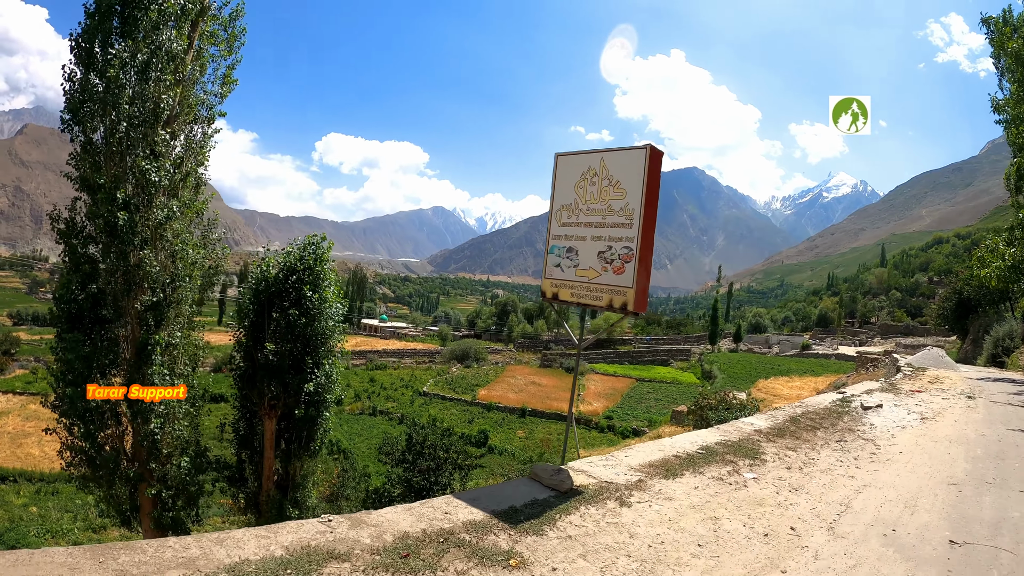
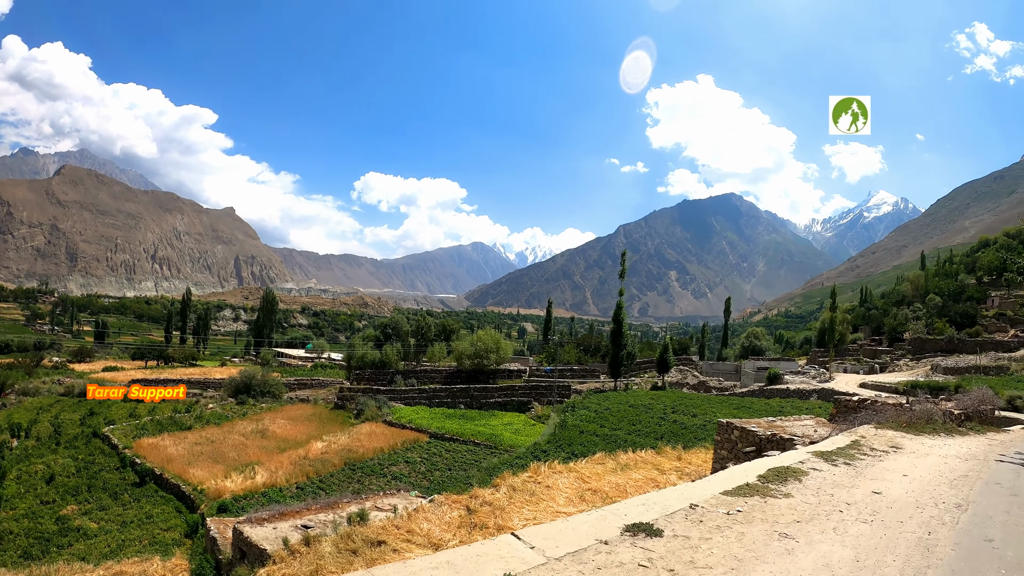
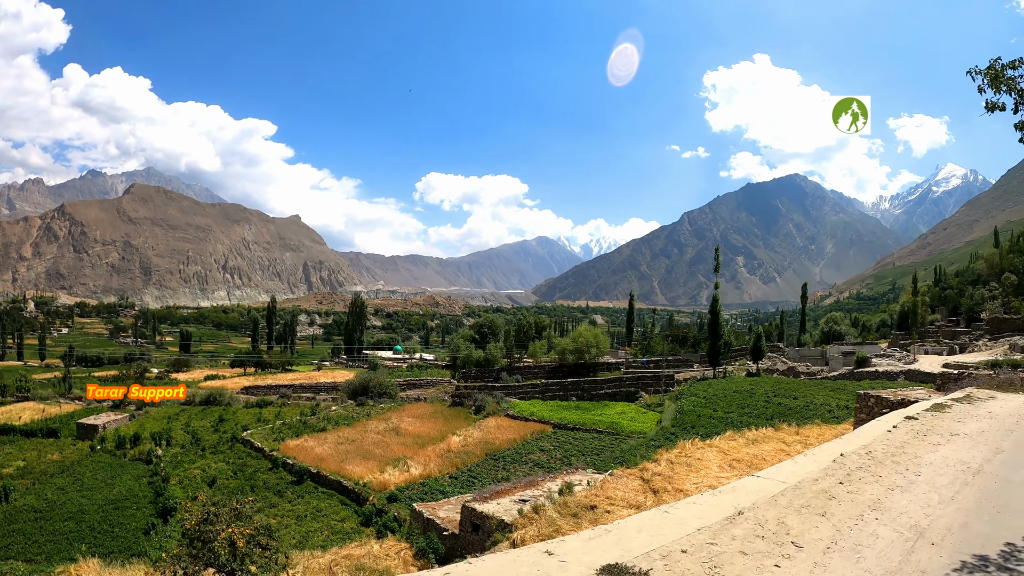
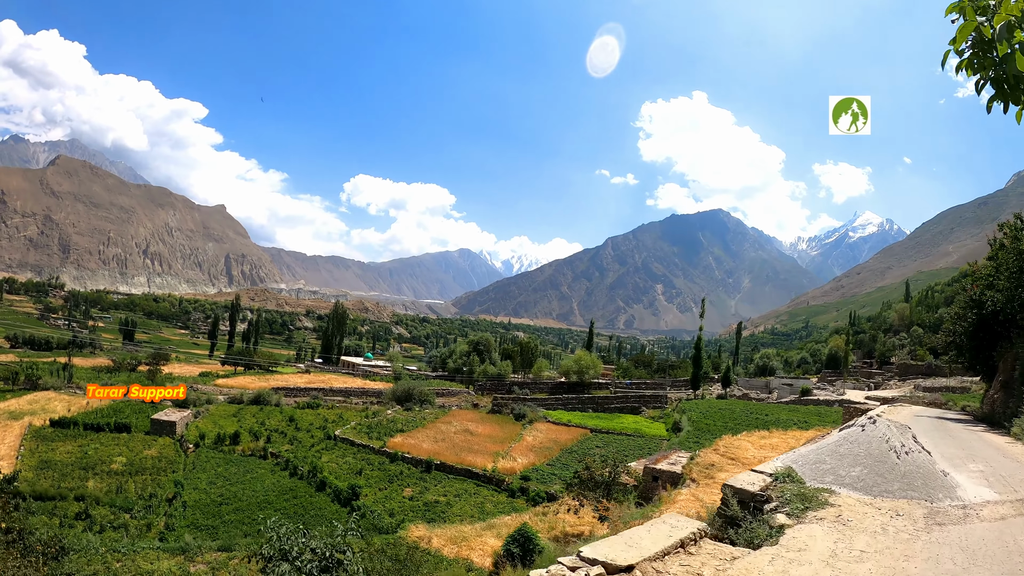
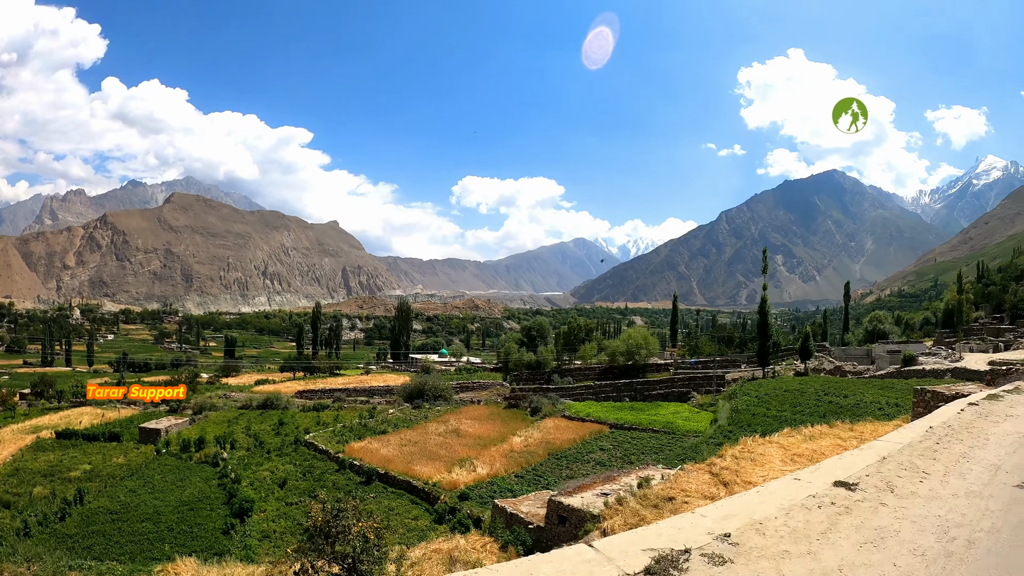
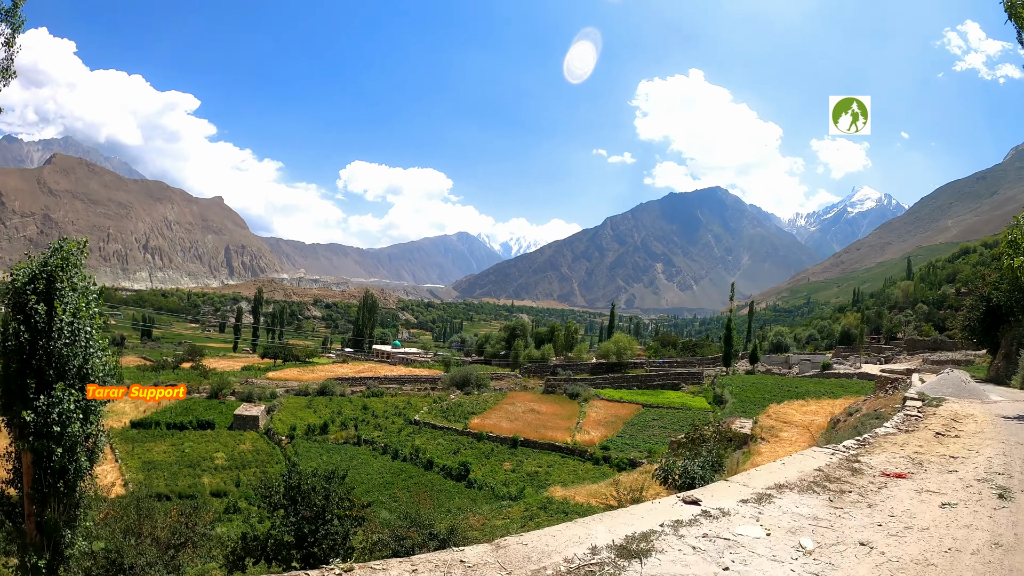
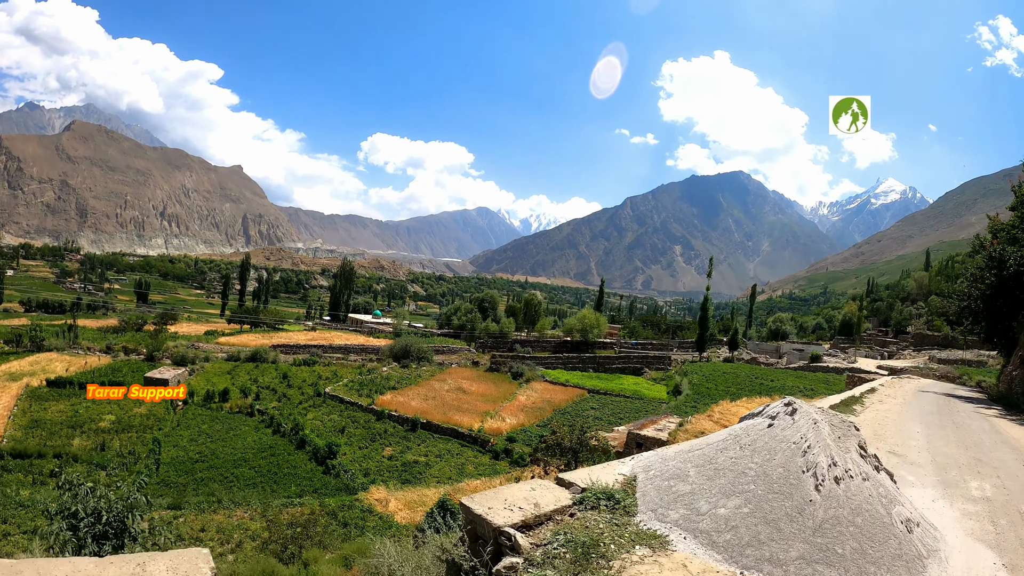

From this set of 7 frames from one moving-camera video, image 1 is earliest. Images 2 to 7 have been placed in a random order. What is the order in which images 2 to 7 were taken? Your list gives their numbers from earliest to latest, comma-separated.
6, 4, 7, 5, 3, 2
